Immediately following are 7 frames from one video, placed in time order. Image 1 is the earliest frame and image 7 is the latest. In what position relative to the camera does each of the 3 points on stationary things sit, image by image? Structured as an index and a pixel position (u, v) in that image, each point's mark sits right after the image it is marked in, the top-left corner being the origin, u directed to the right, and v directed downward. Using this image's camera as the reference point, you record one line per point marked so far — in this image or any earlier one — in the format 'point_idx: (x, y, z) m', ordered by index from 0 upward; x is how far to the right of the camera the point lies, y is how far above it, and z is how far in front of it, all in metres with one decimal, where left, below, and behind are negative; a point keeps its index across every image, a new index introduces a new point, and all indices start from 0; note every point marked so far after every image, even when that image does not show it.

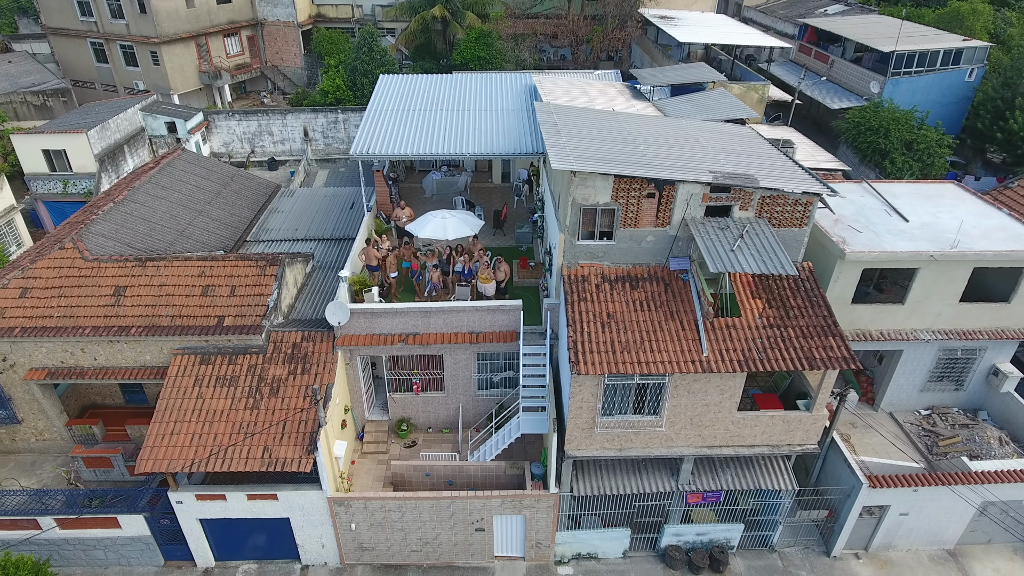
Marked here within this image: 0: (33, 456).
0: (-13.0, -4.5, +17.2) m
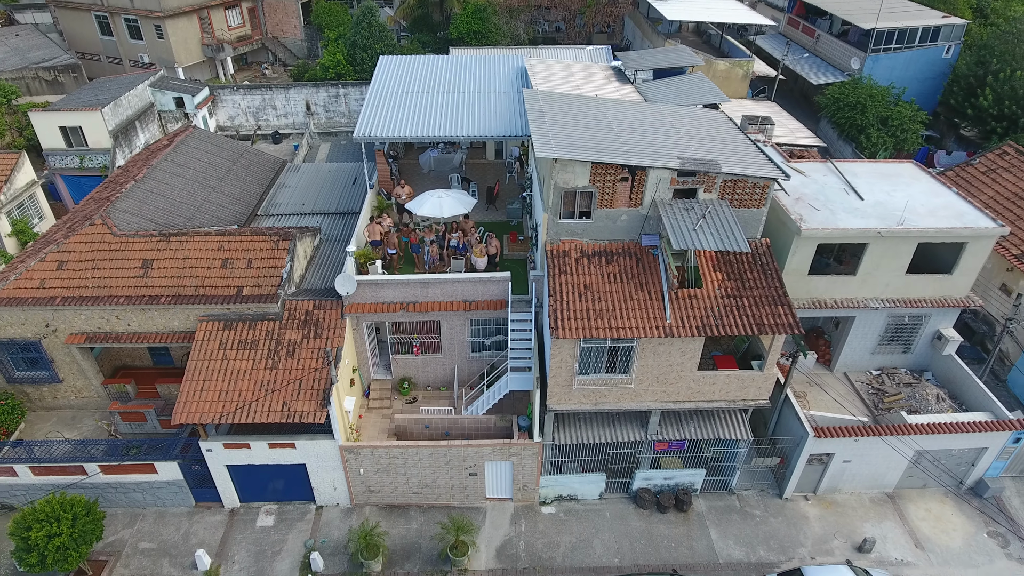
0: (-13.2, -3.7, +19.2) m
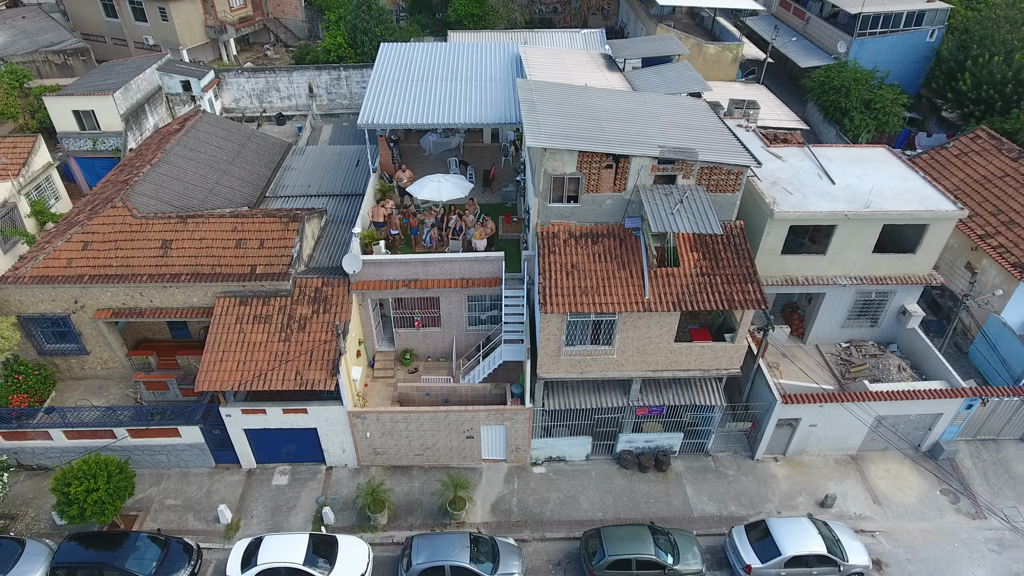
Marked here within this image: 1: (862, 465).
0: (-13.4, -3.0, +20.7) m
1: (+10.5, -5.3, +19.0) m
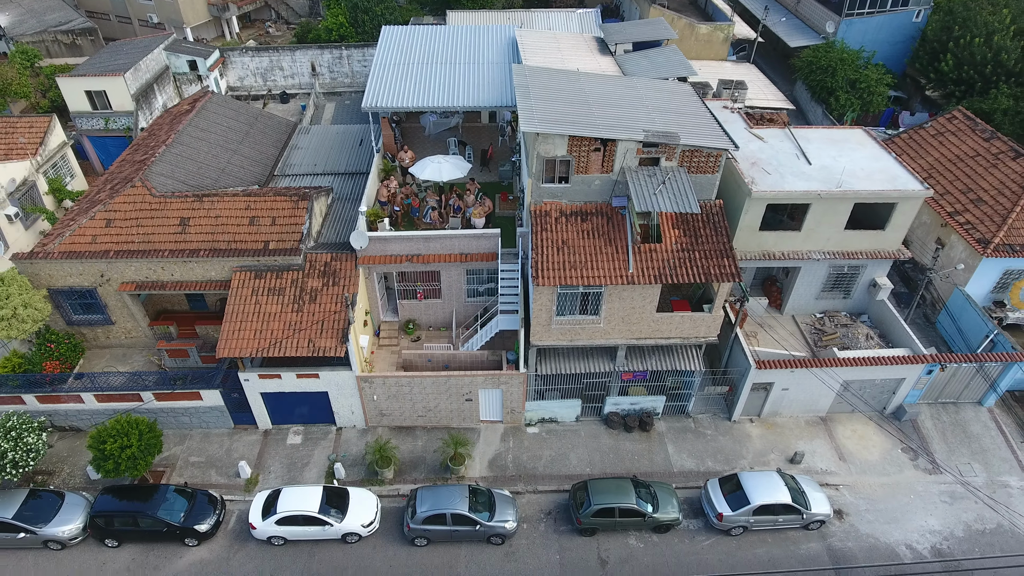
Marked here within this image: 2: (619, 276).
0: (-13.6, -2.1, +22.2) m
1: (+10.3, -4.5, +20.6) m
2: (+2.9, +0.3, +17.3) m
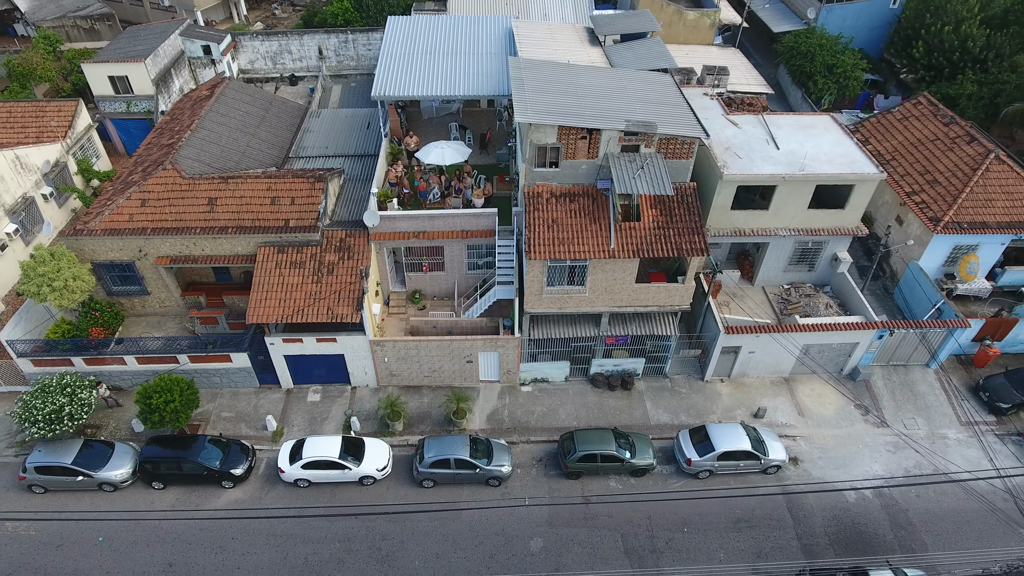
0: (-13.7, -1.1, +24.5) m
1: (+10.2, -3.5, +23.1) m
2: (+2.8, +1.1, +19.6) m
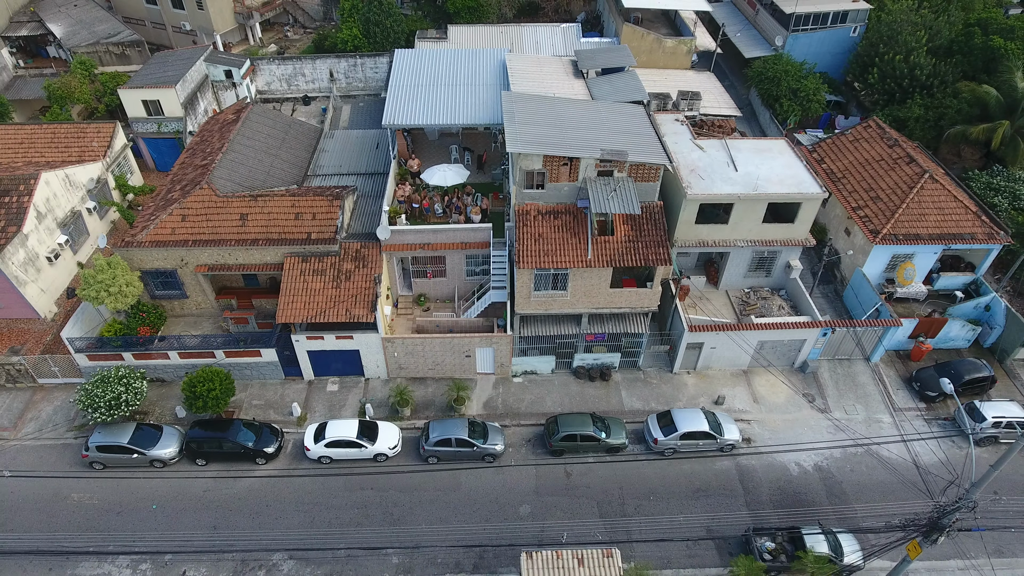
0: (-14.0, -1.3, +27.9) m
1: (+9.9, -3.7, +26.5) m
2: (+2.5, +1.0, +22.9) m
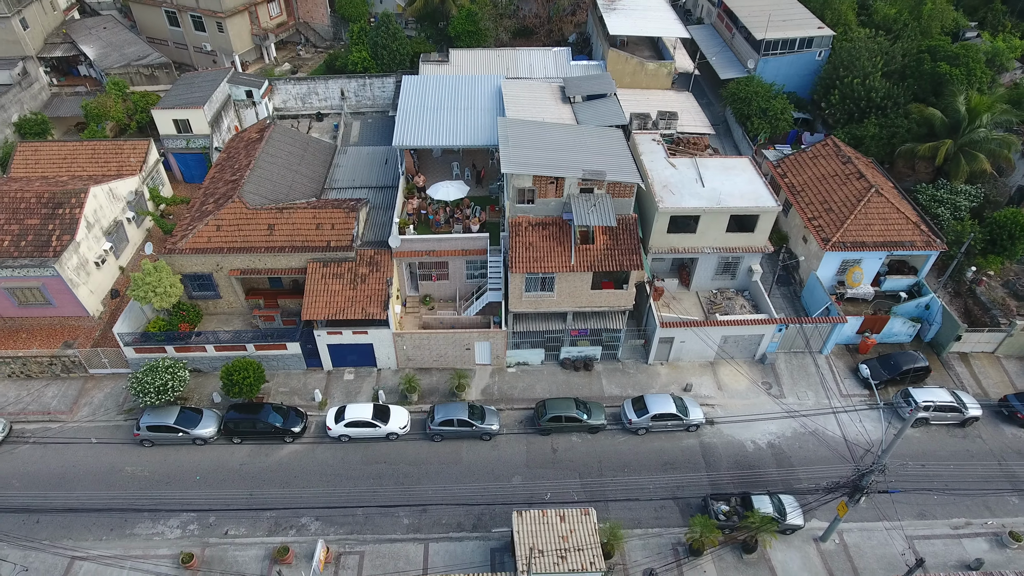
0: (-14.2, -1.4, +31.6) m
1: (+9.7, -3.8, +30.1) m
2: (+2.2, +0.9, +26.6) m
